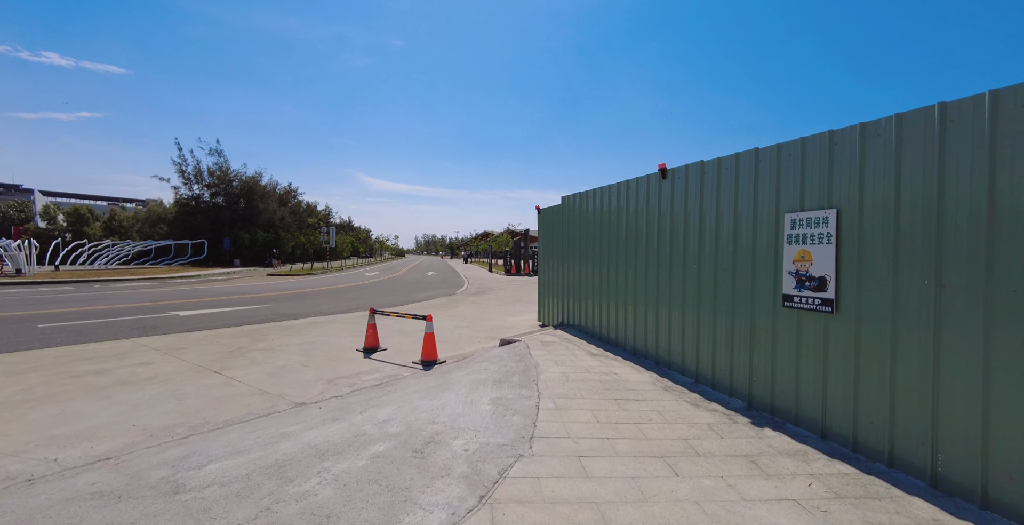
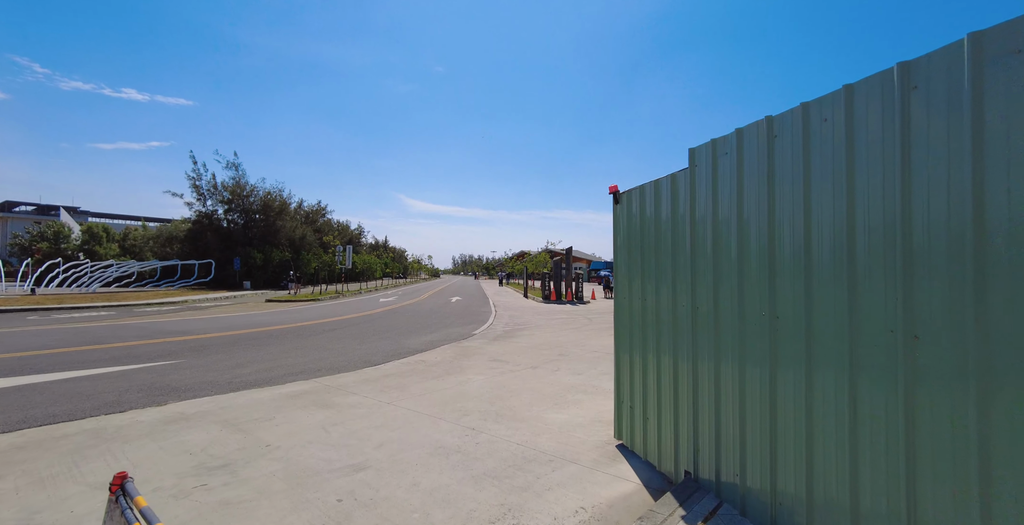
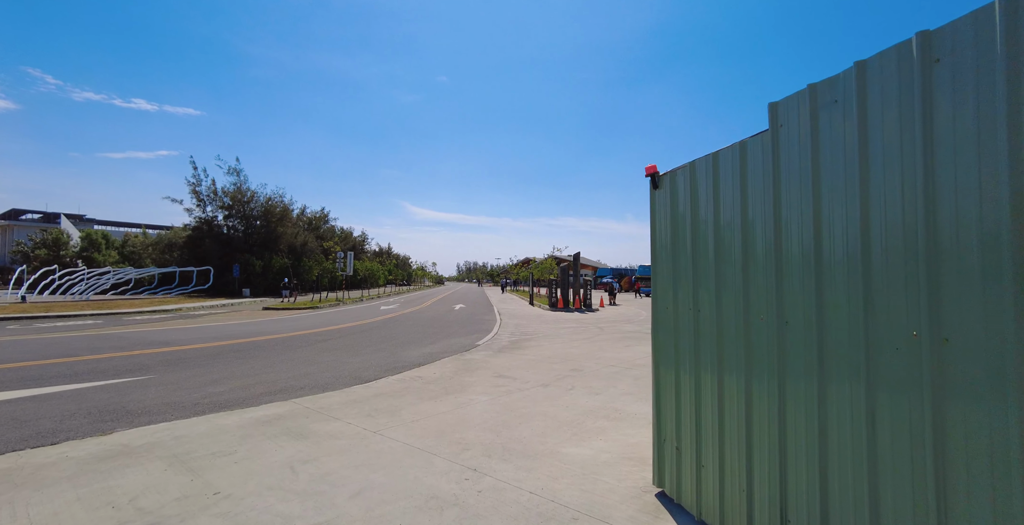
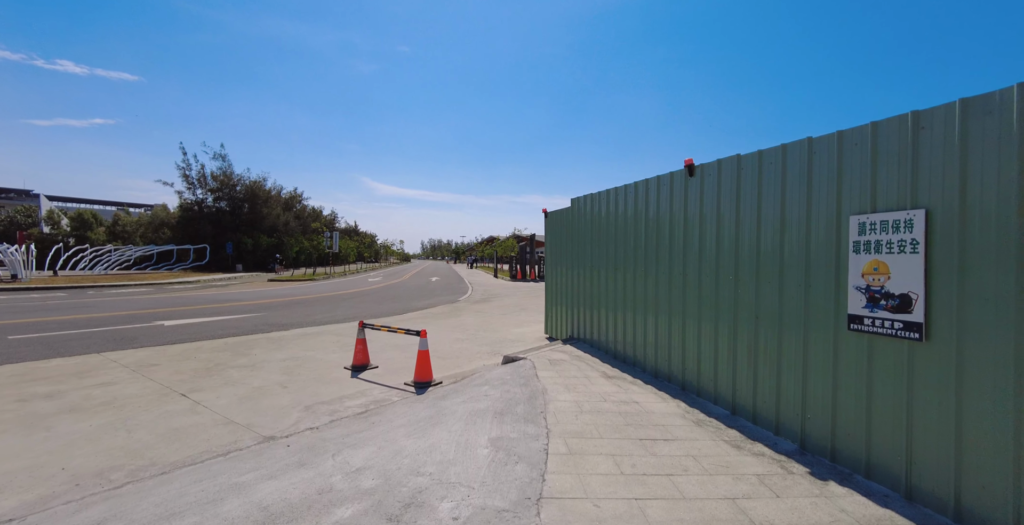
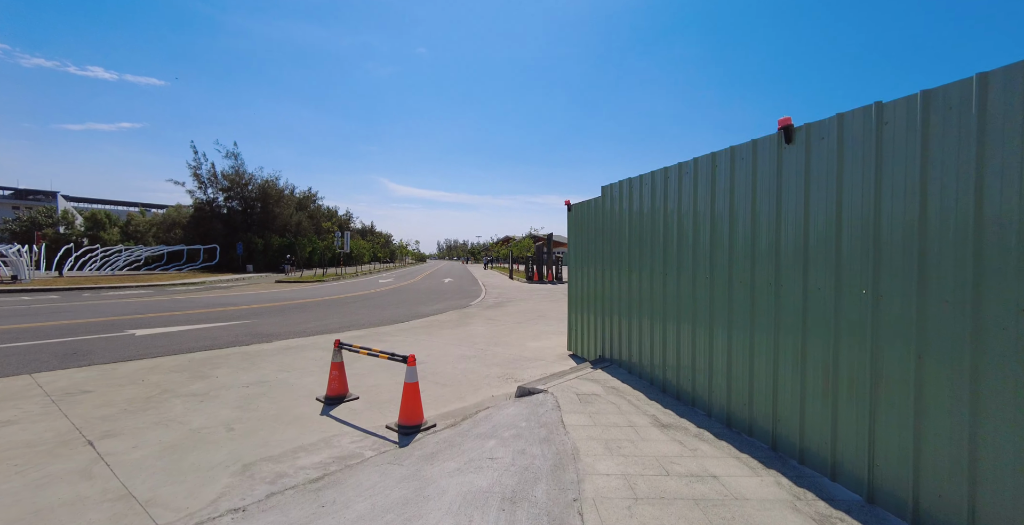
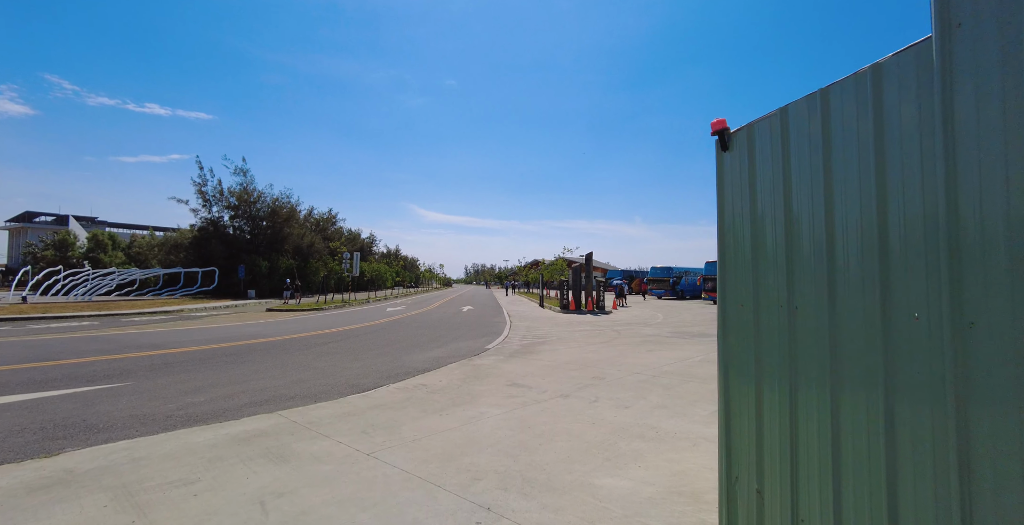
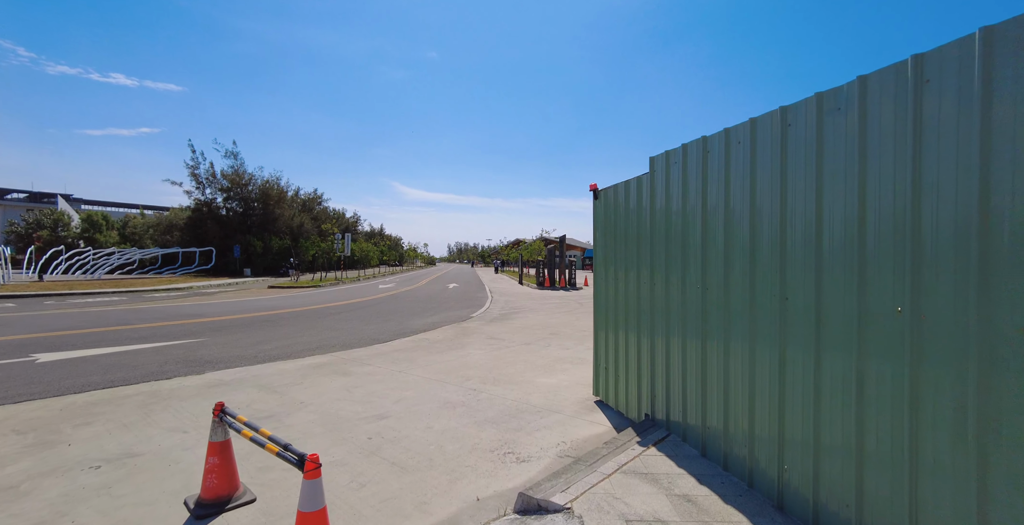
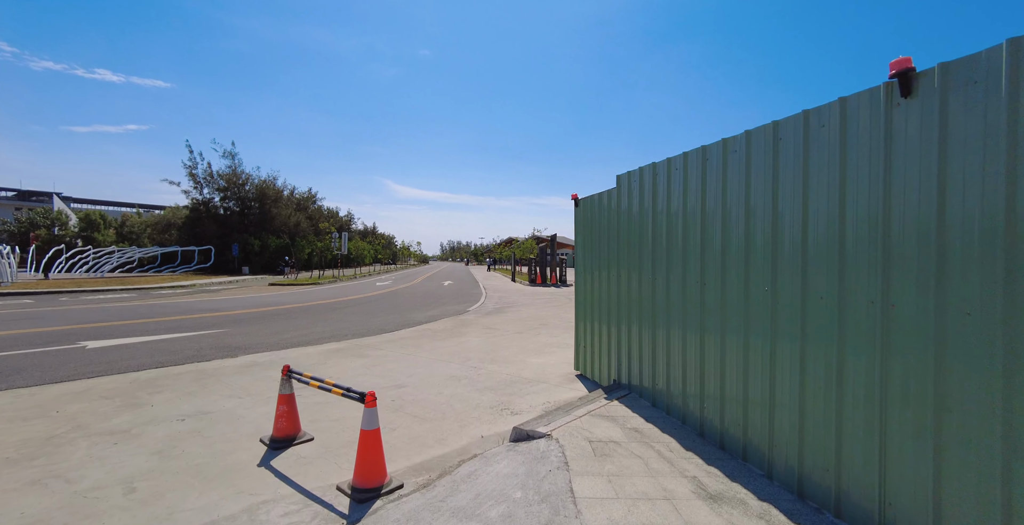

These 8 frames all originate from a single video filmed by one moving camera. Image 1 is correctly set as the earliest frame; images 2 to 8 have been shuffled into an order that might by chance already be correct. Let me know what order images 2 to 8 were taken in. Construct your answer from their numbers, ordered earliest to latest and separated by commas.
4, 5, 8, 7, 2, 3, 6
